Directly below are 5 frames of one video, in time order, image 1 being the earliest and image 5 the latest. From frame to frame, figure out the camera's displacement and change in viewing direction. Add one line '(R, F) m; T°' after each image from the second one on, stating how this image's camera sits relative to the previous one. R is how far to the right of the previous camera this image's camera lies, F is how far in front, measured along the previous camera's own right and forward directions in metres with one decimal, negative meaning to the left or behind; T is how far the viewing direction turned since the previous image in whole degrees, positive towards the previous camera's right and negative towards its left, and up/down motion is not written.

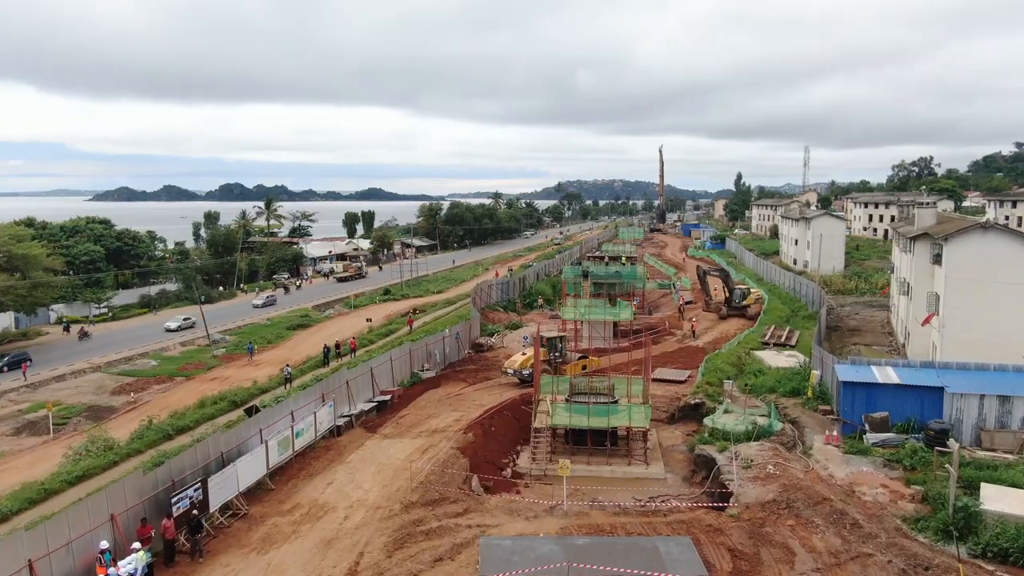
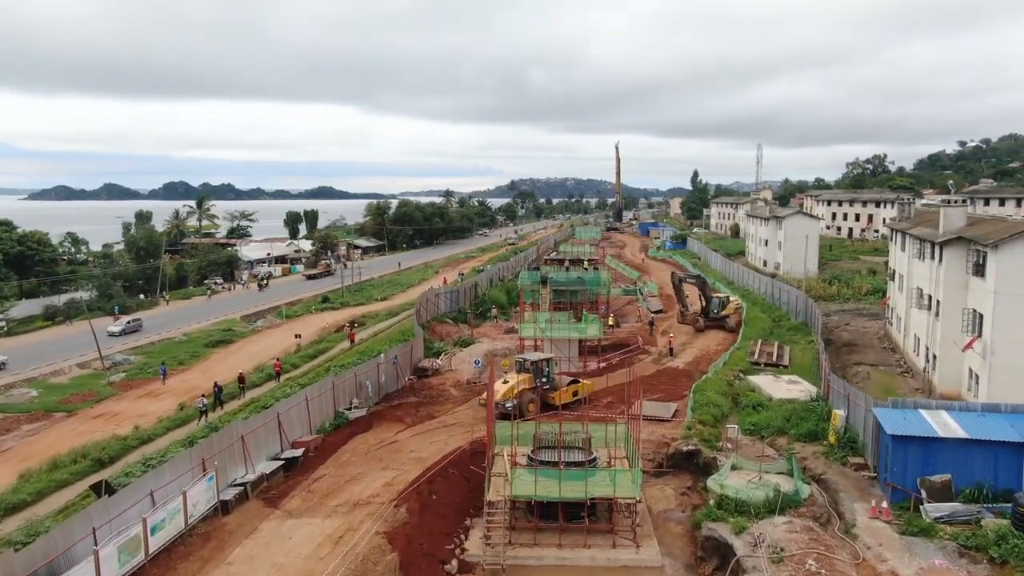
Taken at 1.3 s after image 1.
(+0.2, +5.2) m; +3°
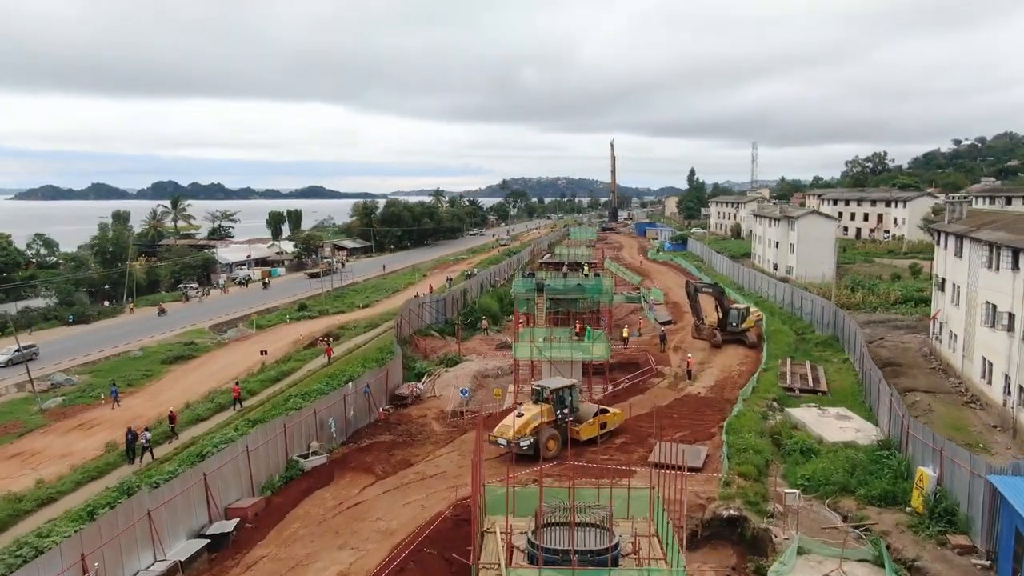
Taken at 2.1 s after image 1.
(0.0, +4.3) m; +1°
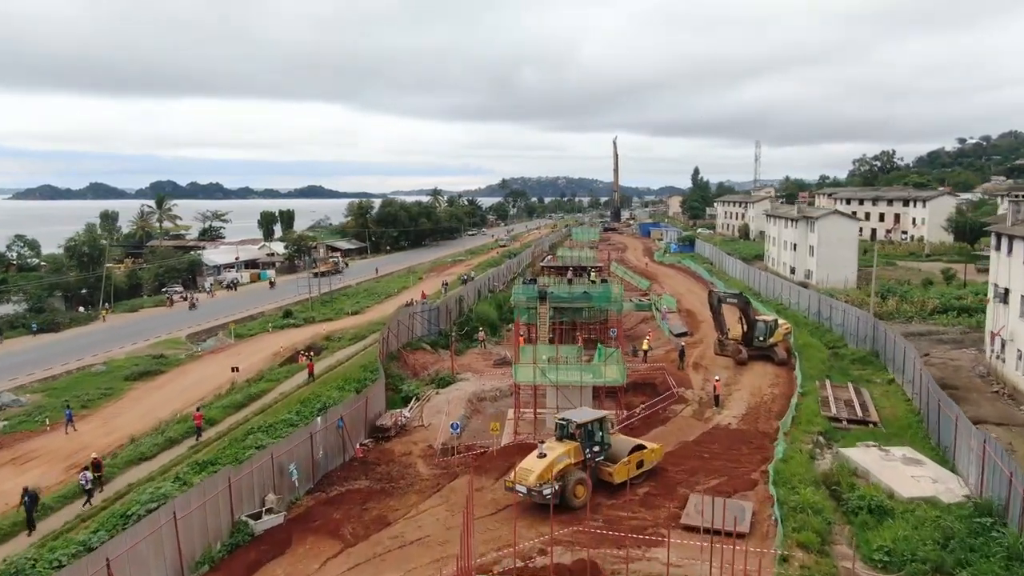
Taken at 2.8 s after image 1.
(0.0, +3.6) m; 0°
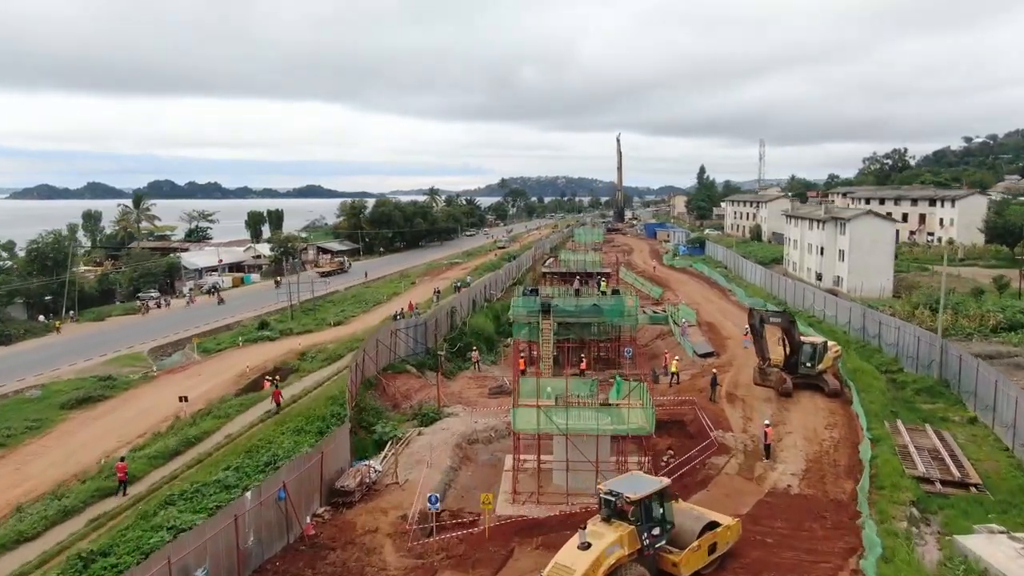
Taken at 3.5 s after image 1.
(0.0, +4.9) m; 0°
